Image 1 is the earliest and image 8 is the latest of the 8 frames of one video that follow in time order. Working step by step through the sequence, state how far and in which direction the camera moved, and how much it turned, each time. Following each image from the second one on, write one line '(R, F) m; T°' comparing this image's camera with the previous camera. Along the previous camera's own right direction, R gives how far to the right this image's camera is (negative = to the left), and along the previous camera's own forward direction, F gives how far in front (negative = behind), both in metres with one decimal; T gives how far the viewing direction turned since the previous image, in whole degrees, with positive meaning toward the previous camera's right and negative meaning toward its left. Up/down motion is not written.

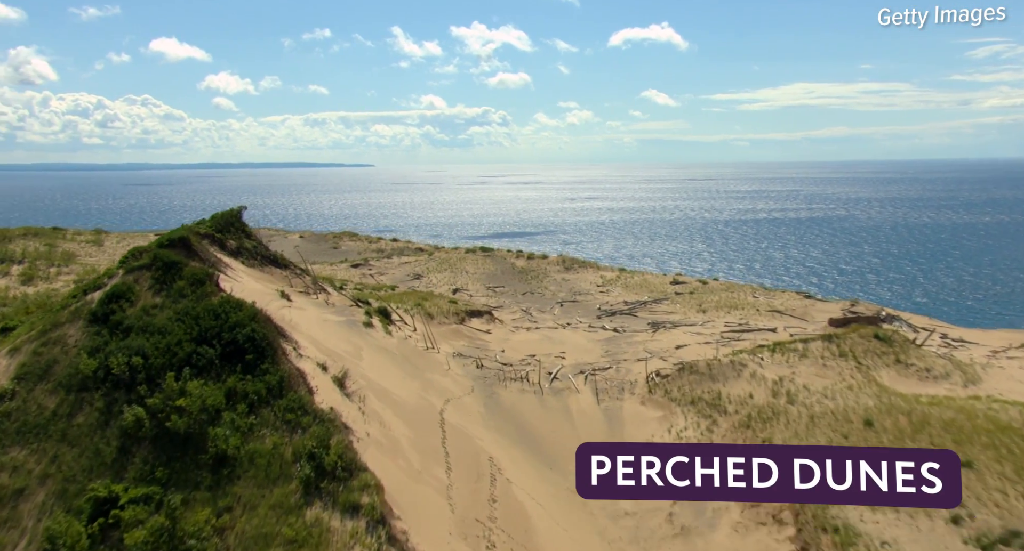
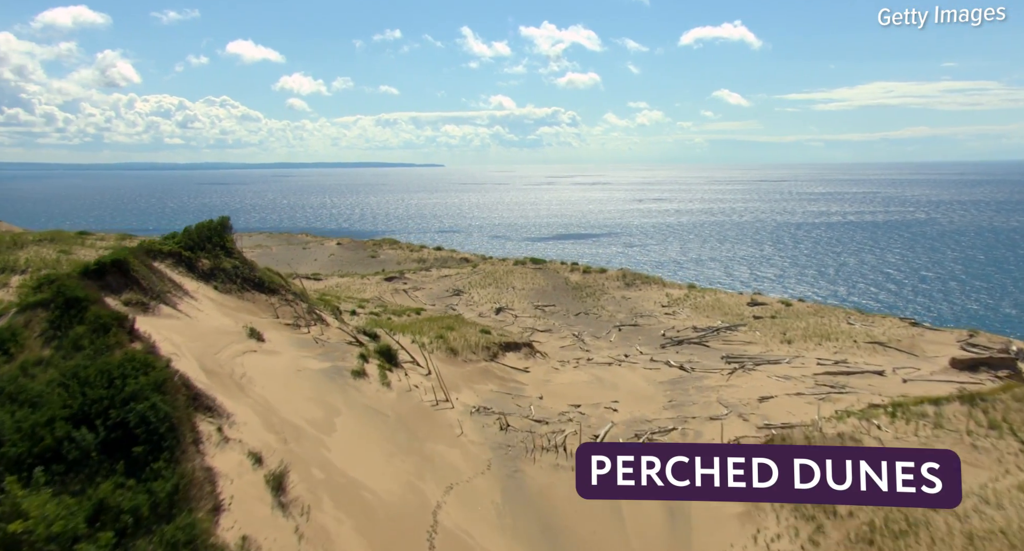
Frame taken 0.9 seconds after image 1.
(+0.7, +4.8) m; -6°
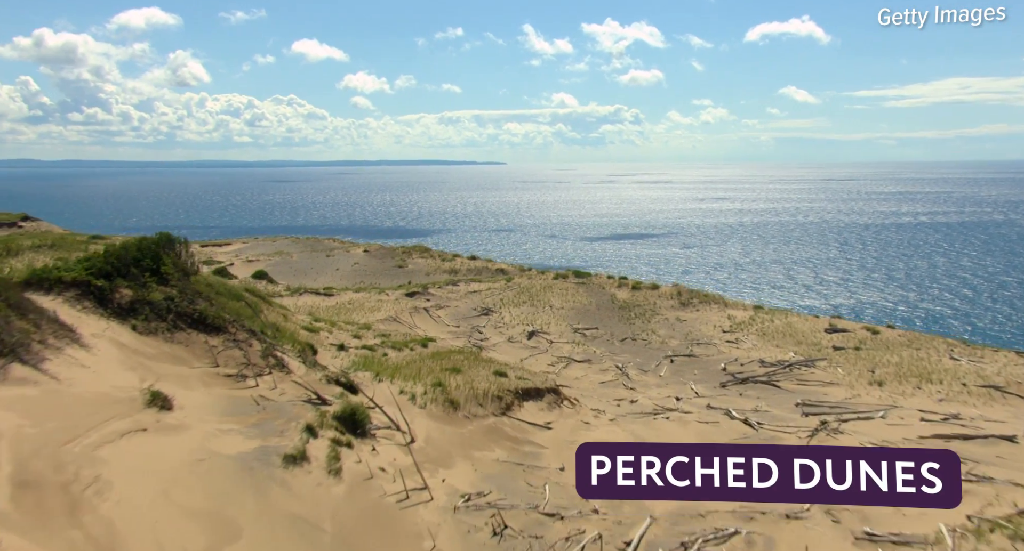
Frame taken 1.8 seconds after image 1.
(+1.1, +4.6) m; -5°
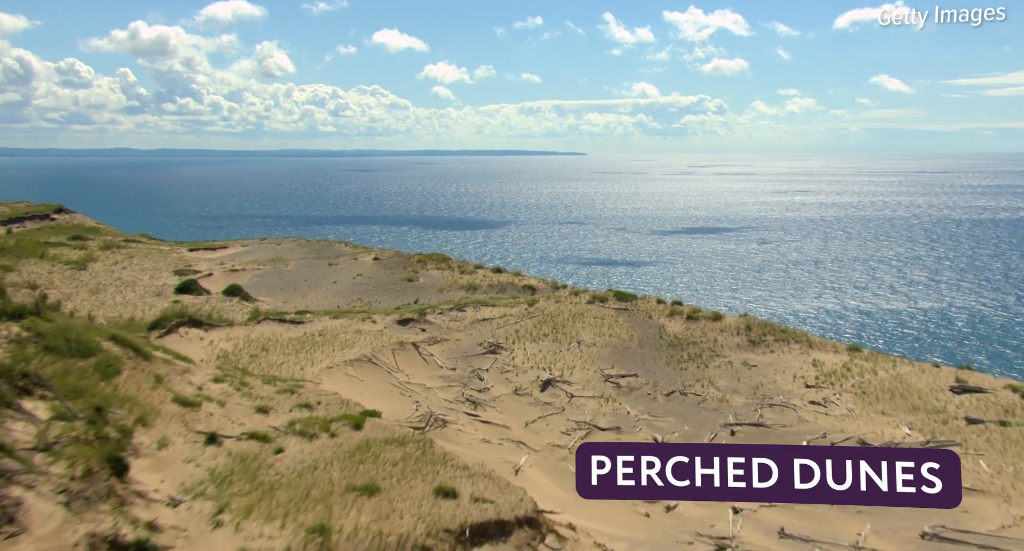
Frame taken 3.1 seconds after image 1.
(+2.3, +7.5) m; -7°
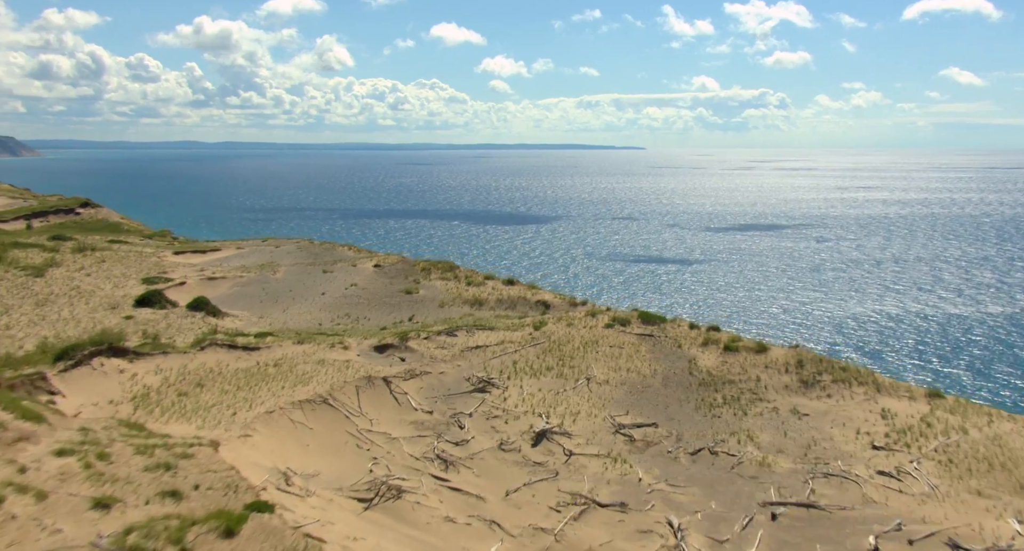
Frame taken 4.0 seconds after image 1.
(+1.9, +4.7) m; -4°
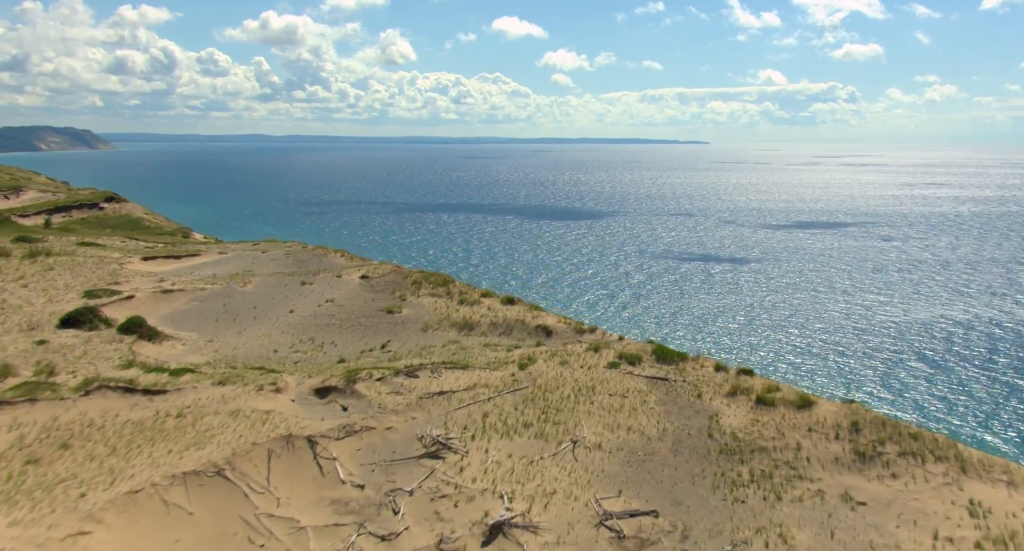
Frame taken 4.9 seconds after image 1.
(+2.4, +5.0) m; -5°
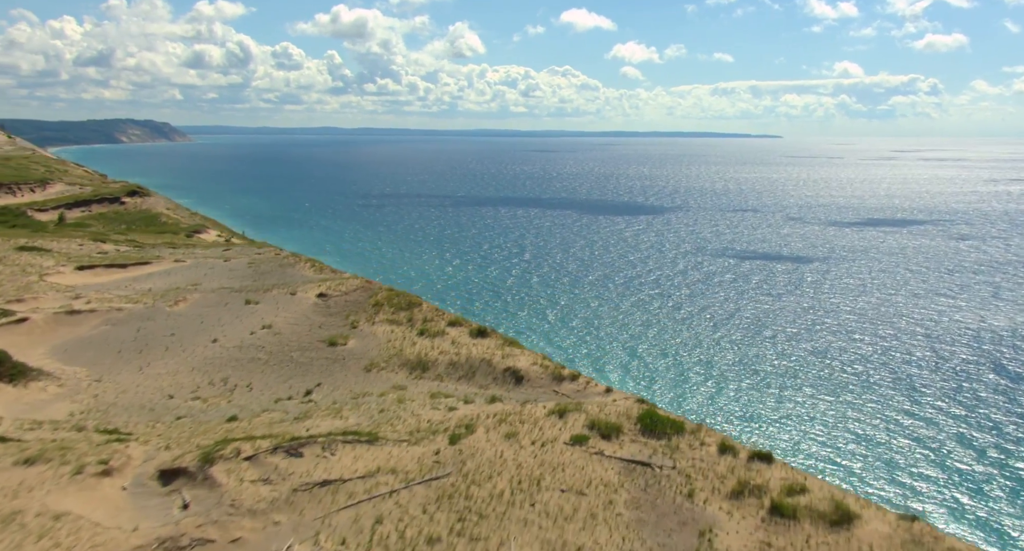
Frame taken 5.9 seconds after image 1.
(+3.3, +5.8) m; -5°
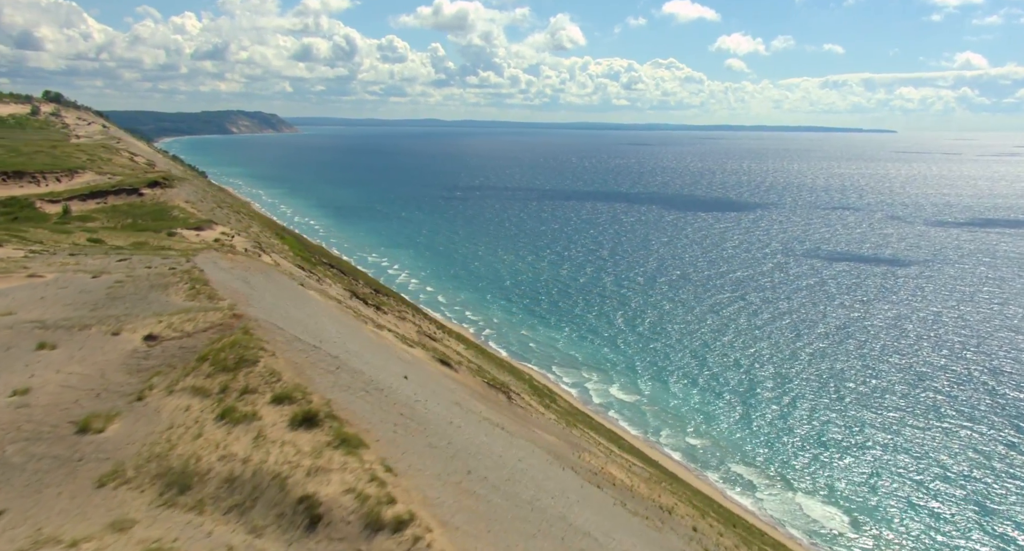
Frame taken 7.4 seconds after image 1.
(+6.2, +9.6) m; -7°
